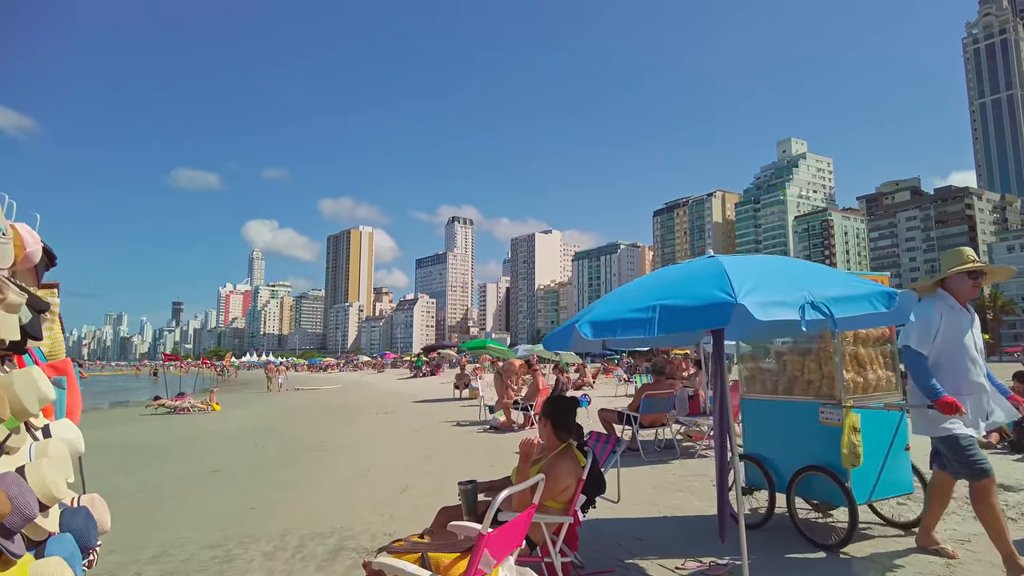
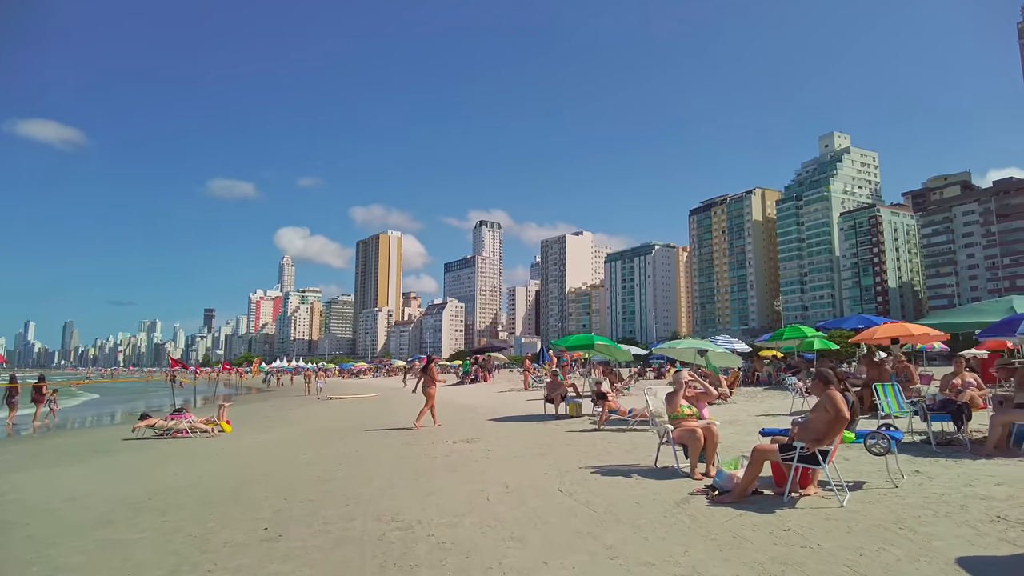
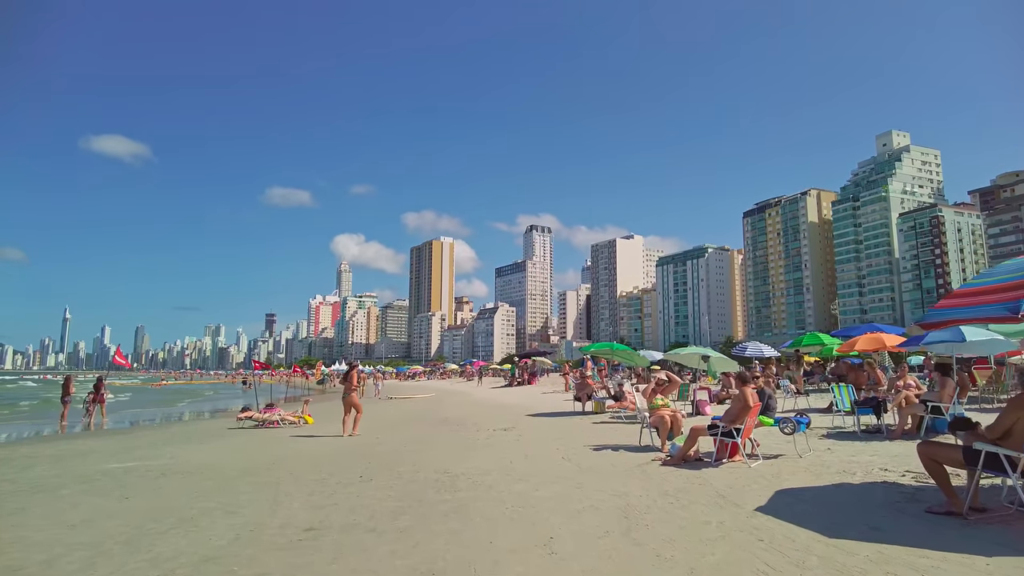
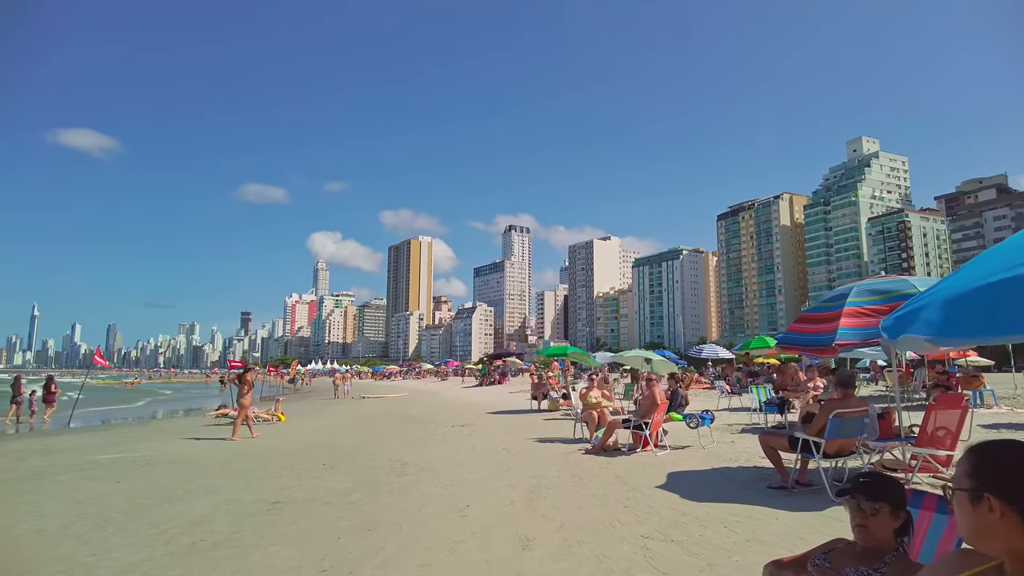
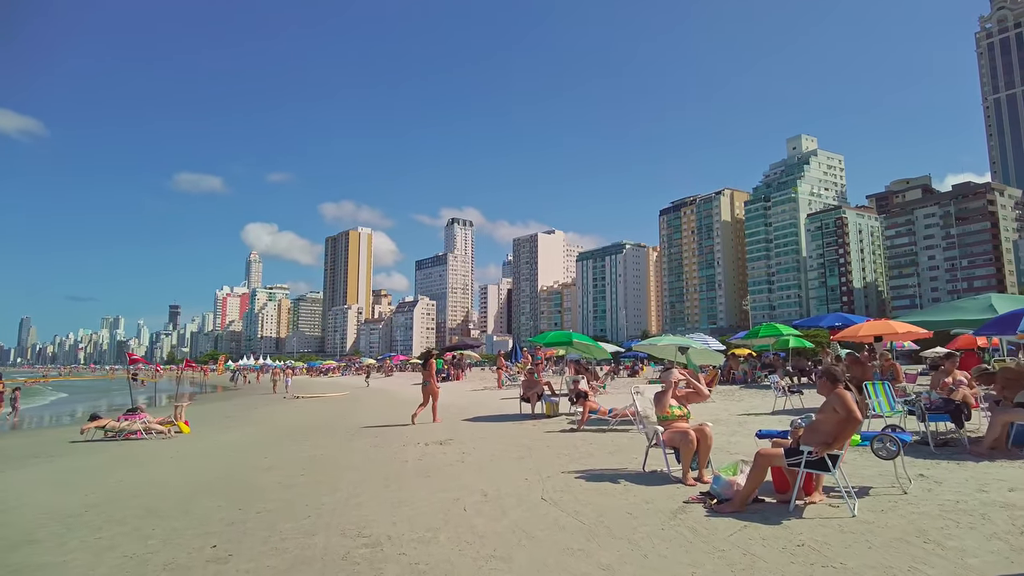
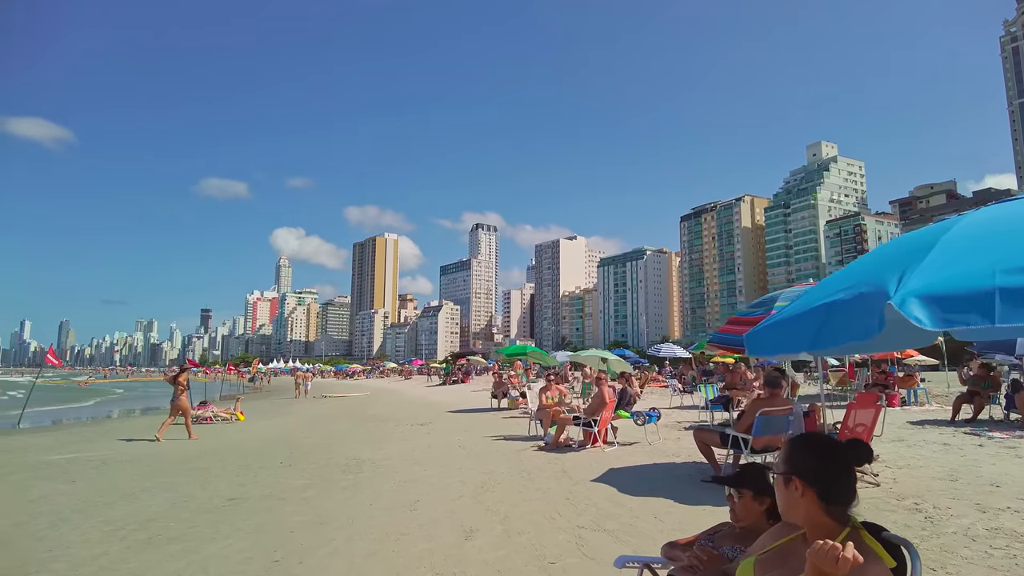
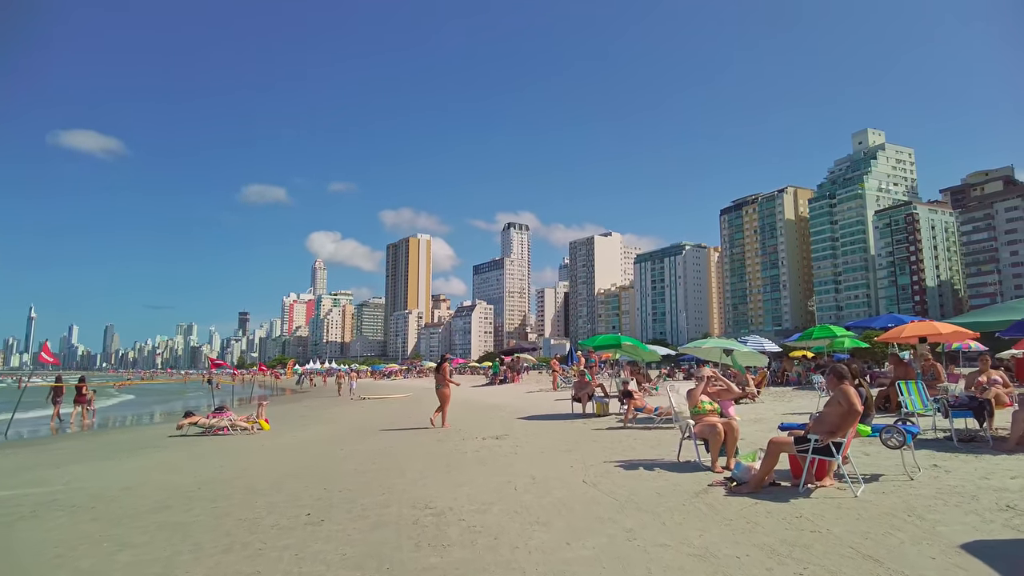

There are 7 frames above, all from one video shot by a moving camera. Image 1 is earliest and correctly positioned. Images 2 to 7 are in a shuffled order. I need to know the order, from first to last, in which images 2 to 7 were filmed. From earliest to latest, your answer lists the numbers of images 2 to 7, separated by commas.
6, 4, 3, 7, 2, 5
